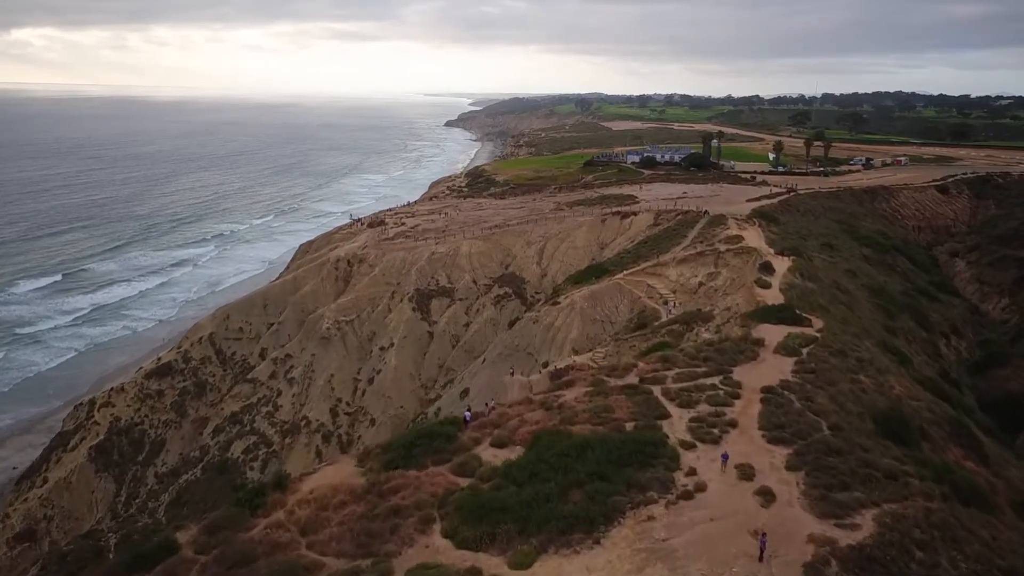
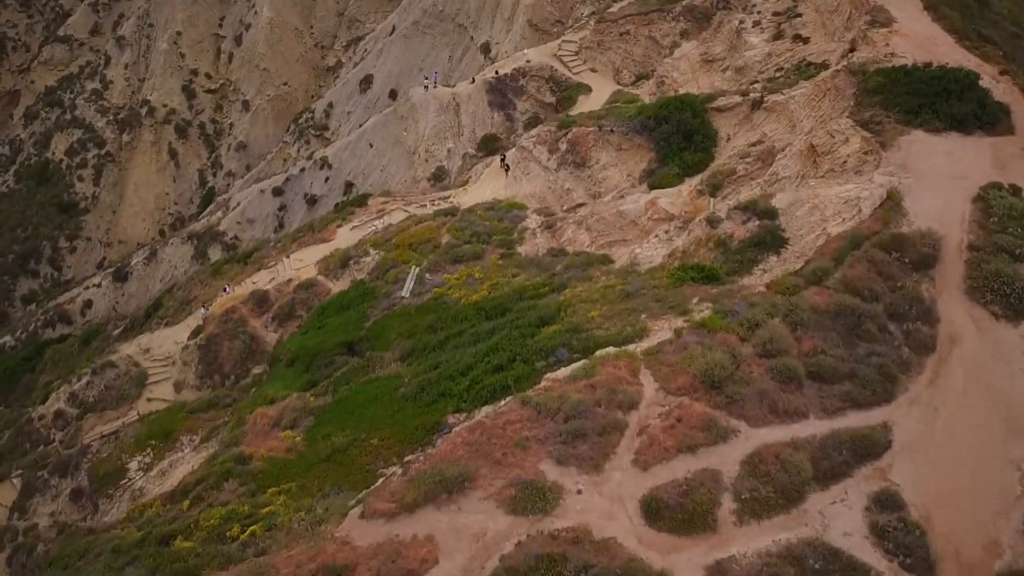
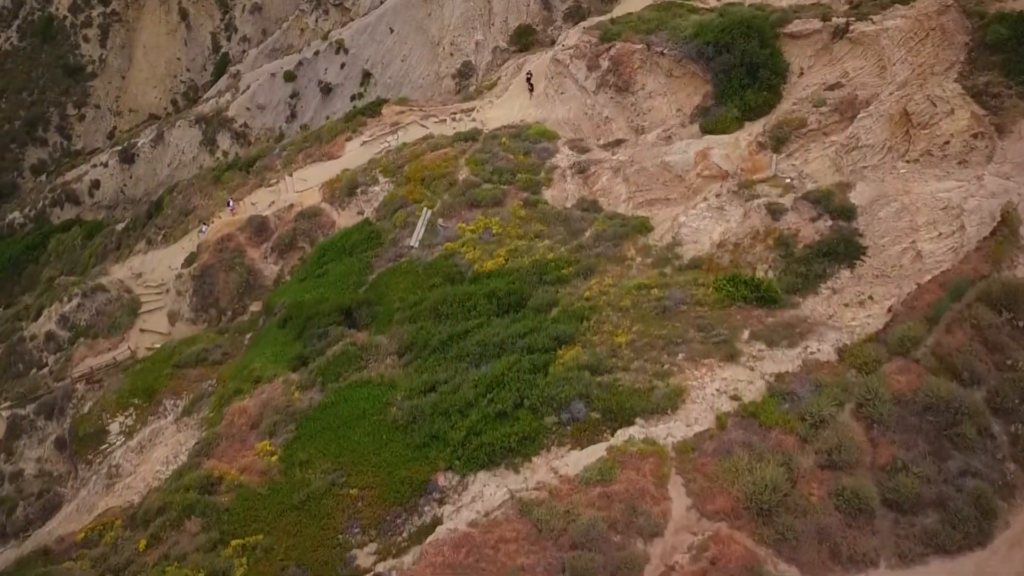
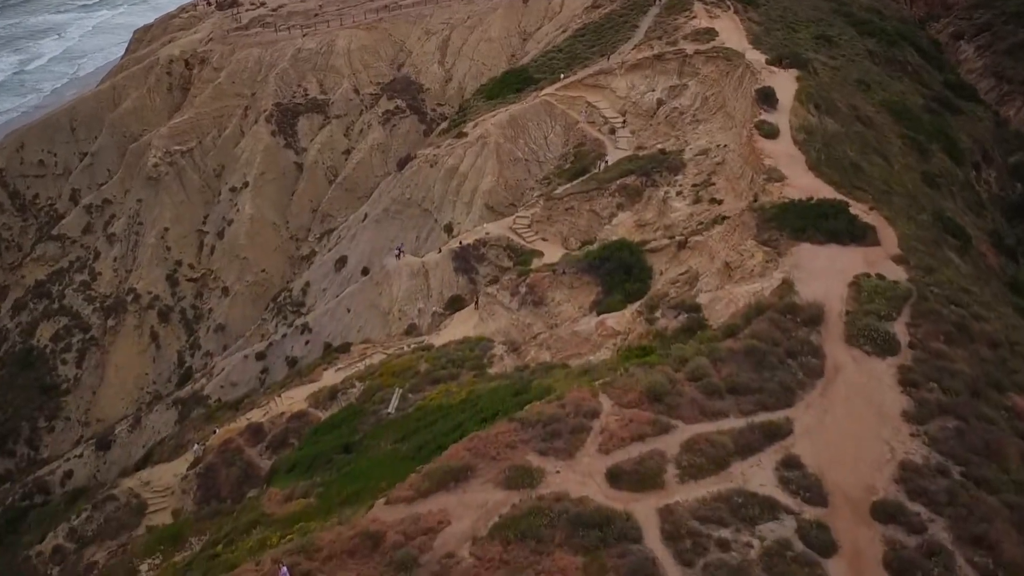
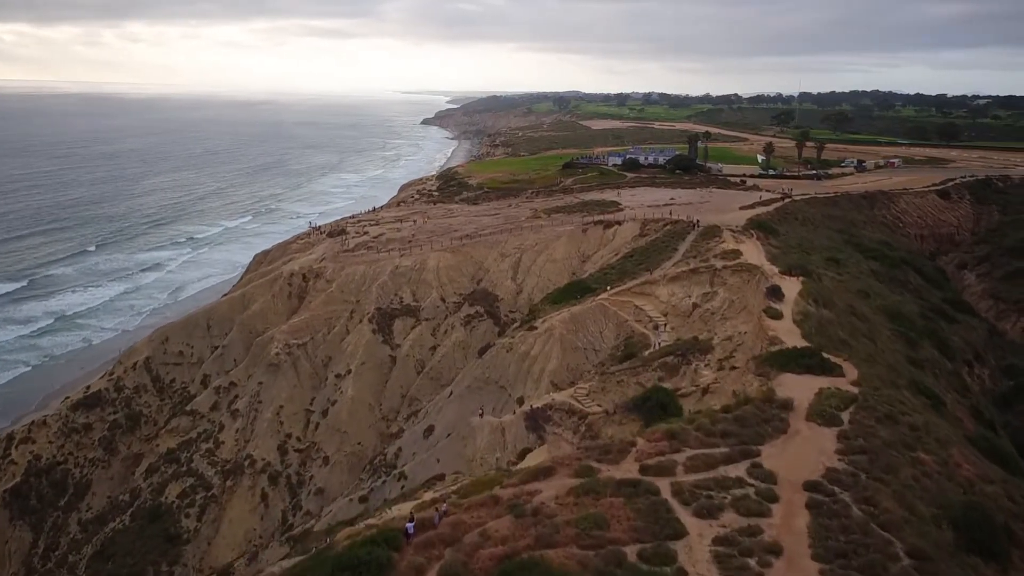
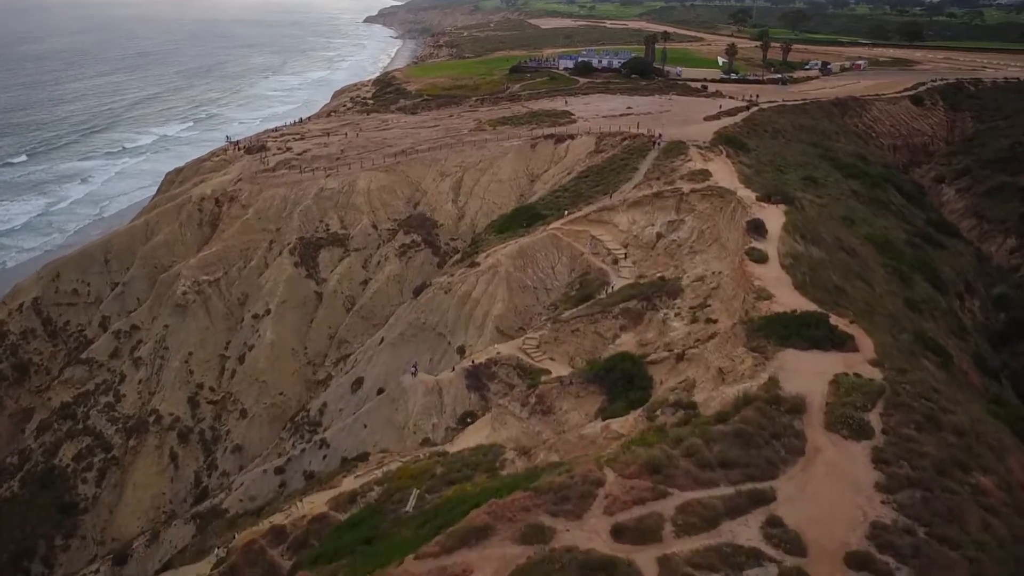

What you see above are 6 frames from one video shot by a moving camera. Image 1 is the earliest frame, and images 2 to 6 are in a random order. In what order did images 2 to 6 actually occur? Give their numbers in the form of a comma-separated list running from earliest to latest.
5, 6, 4, 2, 3
